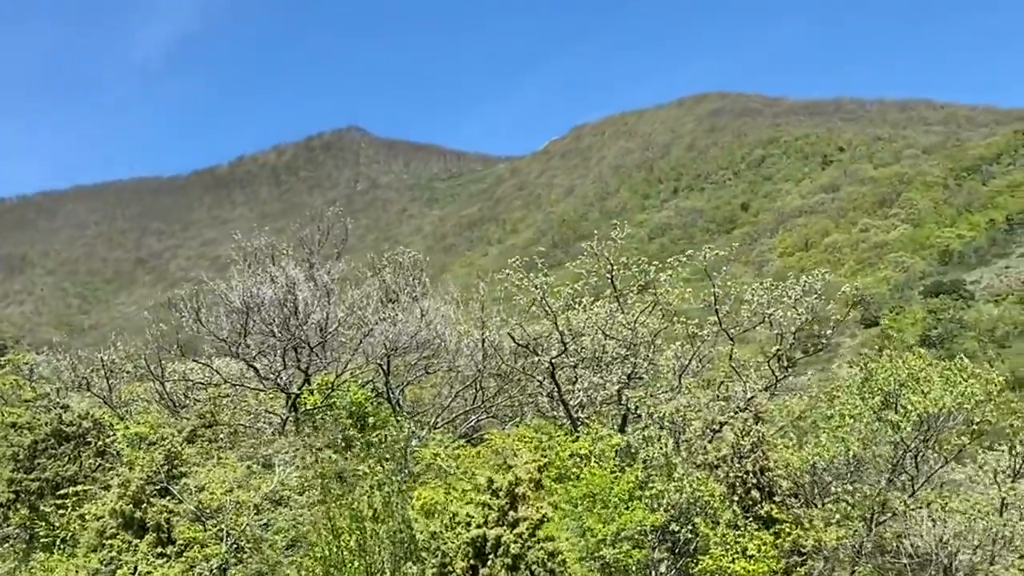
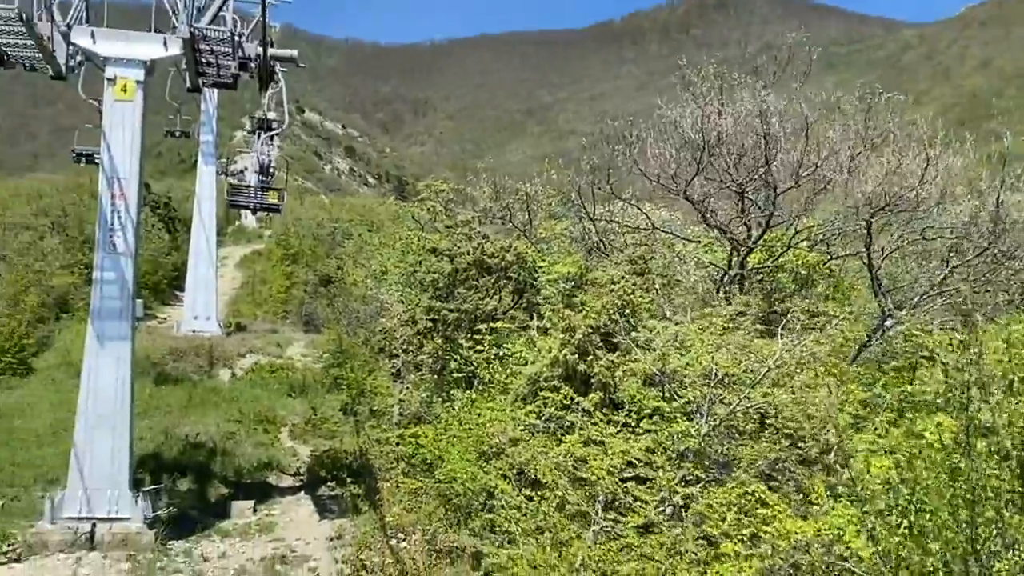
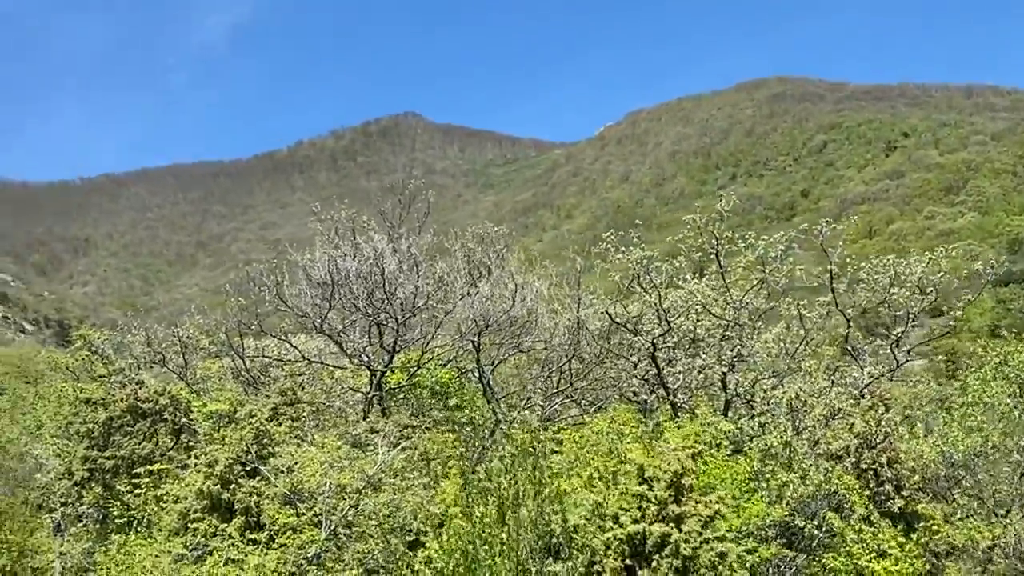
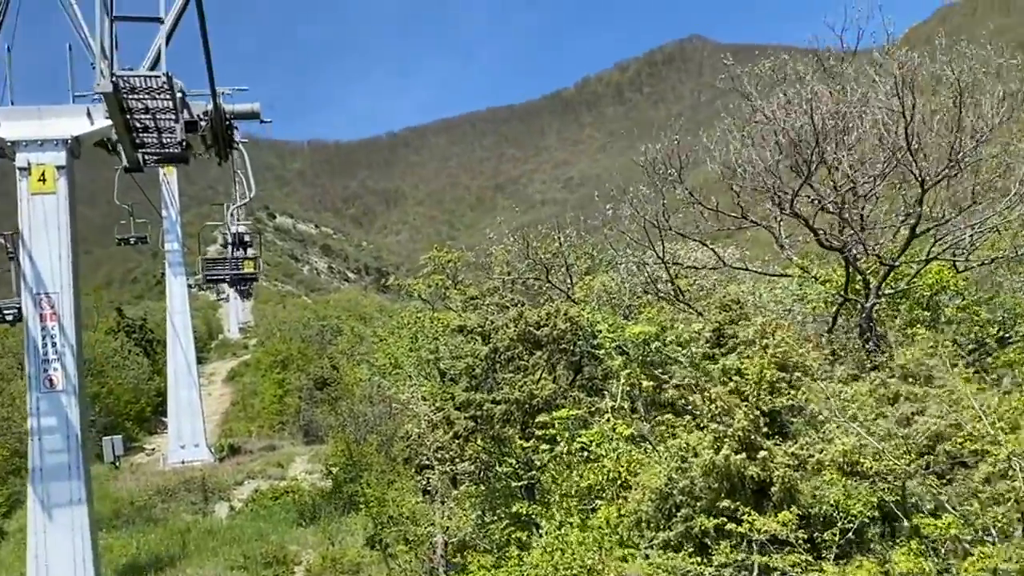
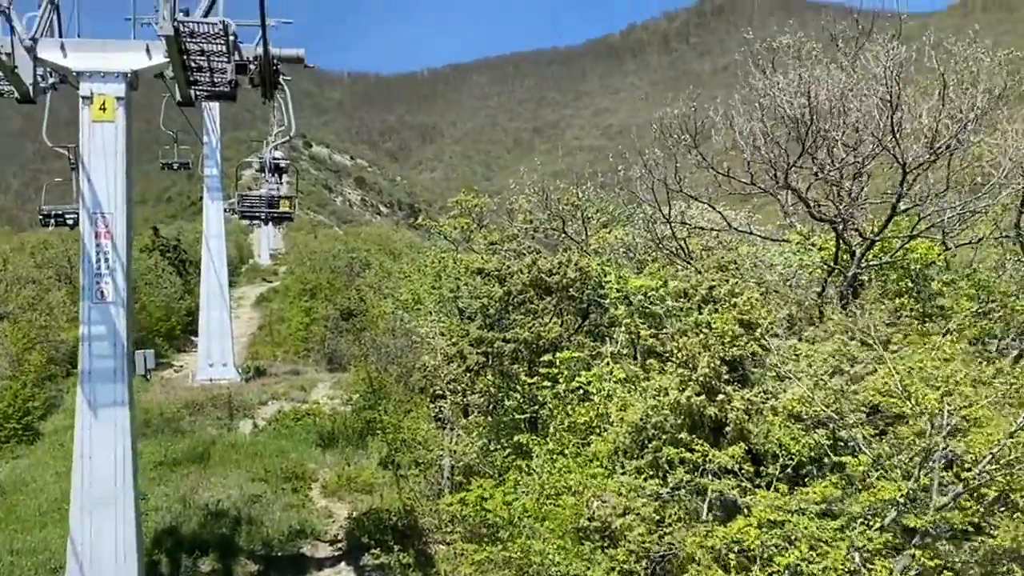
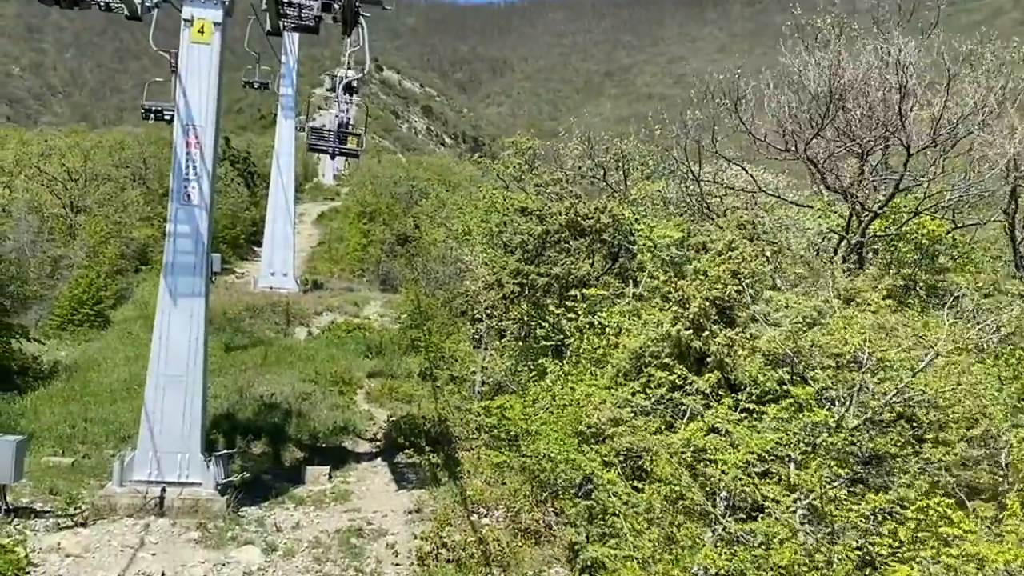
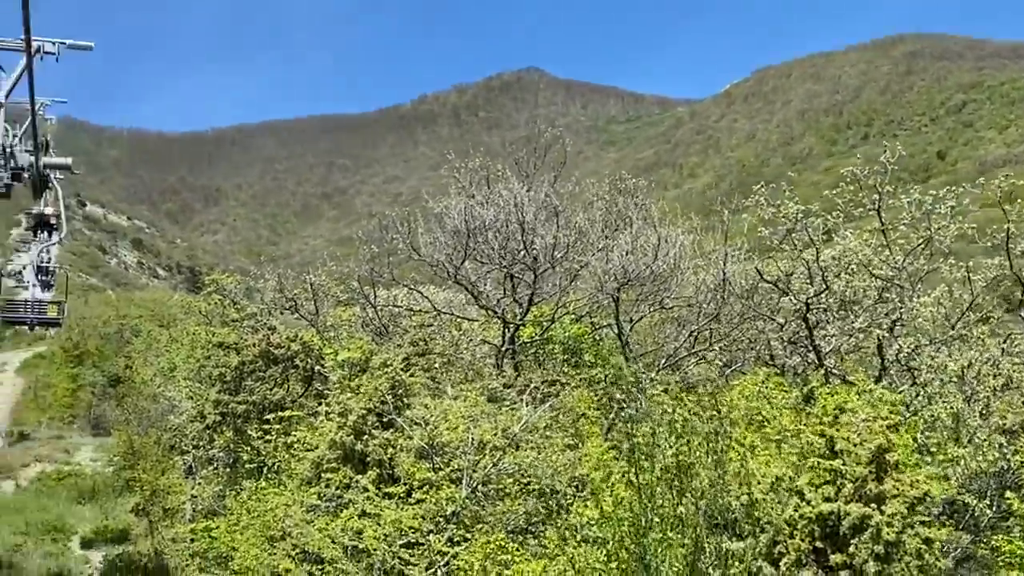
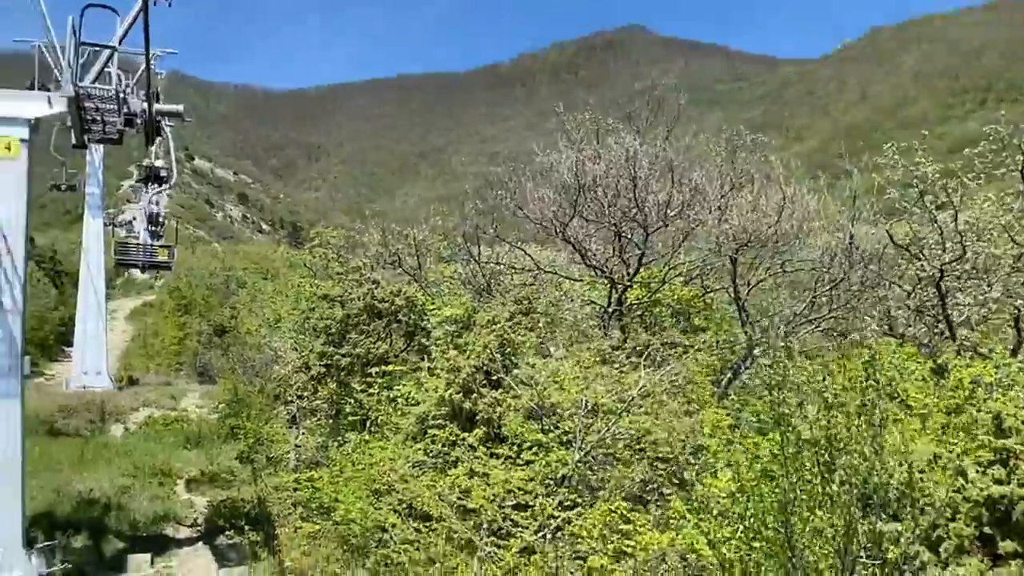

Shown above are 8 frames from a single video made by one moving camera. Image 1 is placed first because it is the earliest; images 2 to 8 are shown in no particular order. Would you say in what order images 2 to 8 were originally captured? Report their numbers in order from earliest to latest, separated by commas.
3, 7, 8, 2, 6, 5, 4
